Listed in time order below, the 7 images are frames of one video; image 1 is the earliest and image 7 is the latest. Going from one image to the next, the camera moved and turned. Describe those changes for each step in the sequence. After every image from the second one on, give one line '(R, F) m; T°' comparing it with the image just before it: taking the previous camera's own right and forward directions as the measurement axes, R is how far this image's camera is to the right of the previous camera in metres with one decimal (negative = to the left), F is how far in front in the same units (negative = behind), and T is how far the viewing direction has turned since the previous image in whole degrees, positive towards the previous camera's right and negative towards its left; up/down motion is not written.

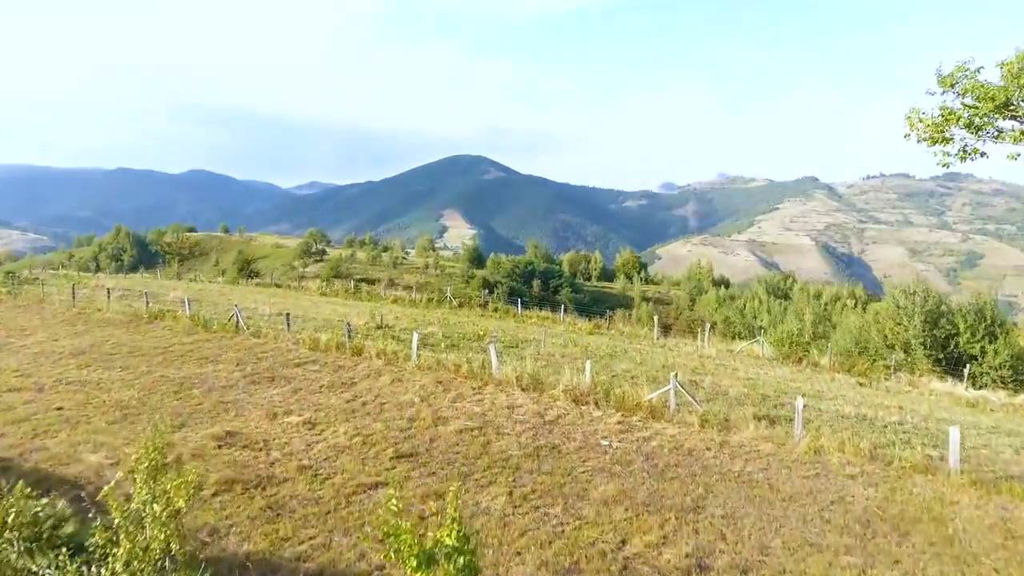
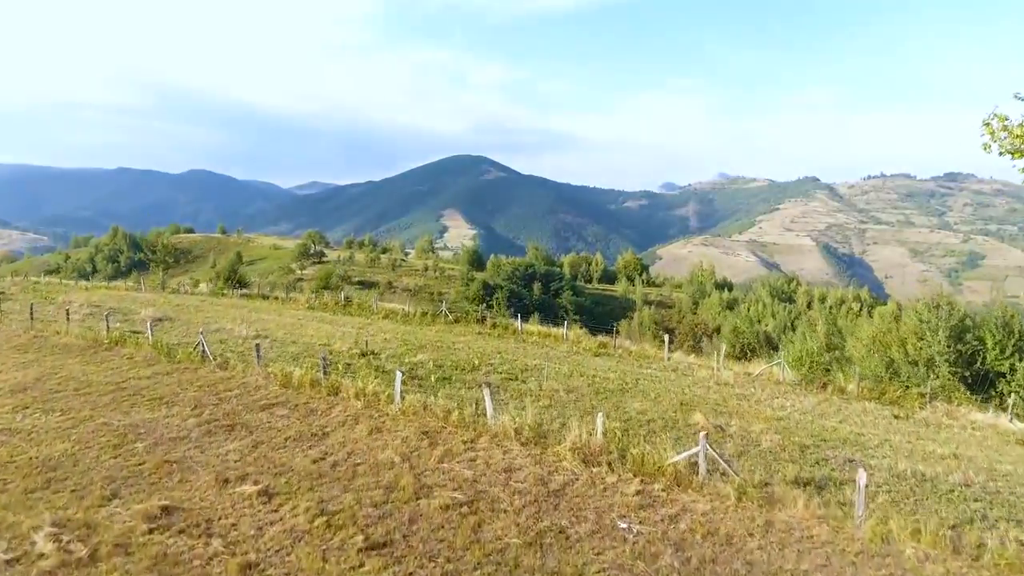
(0.0, +1.5) m; 0°
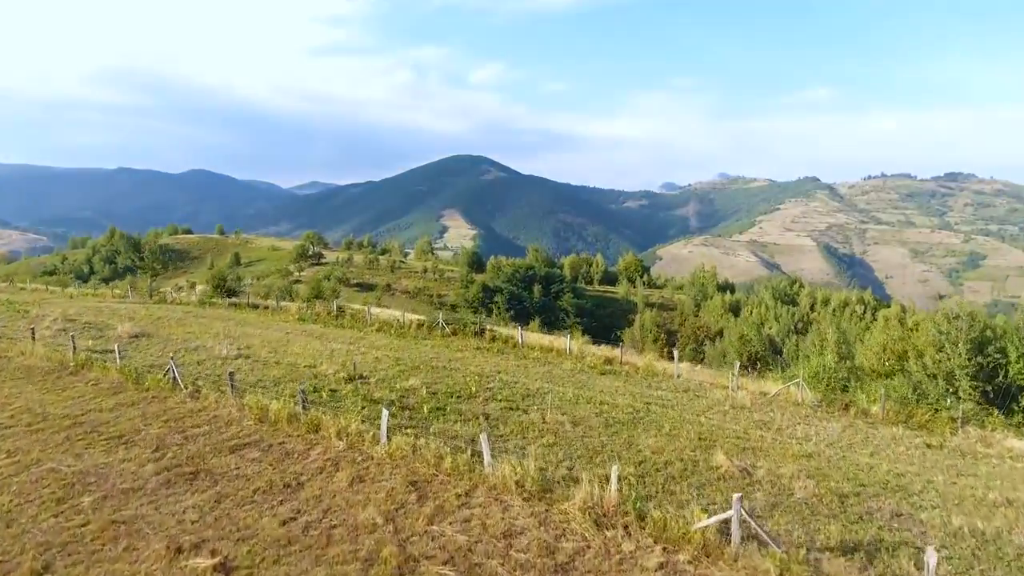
(0.0, +1.1) m; 0°
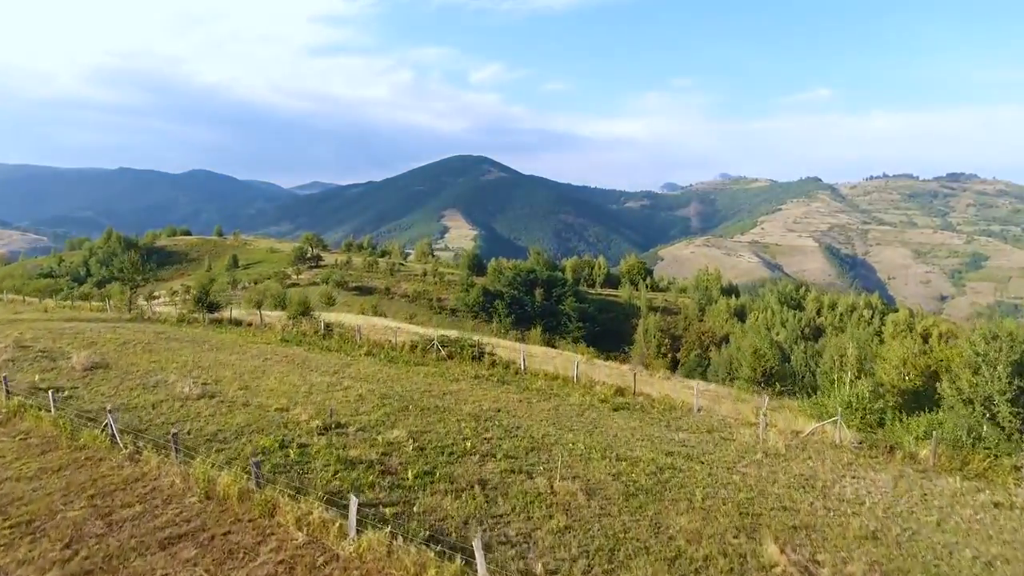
(0.0, +1.8) m; 0°
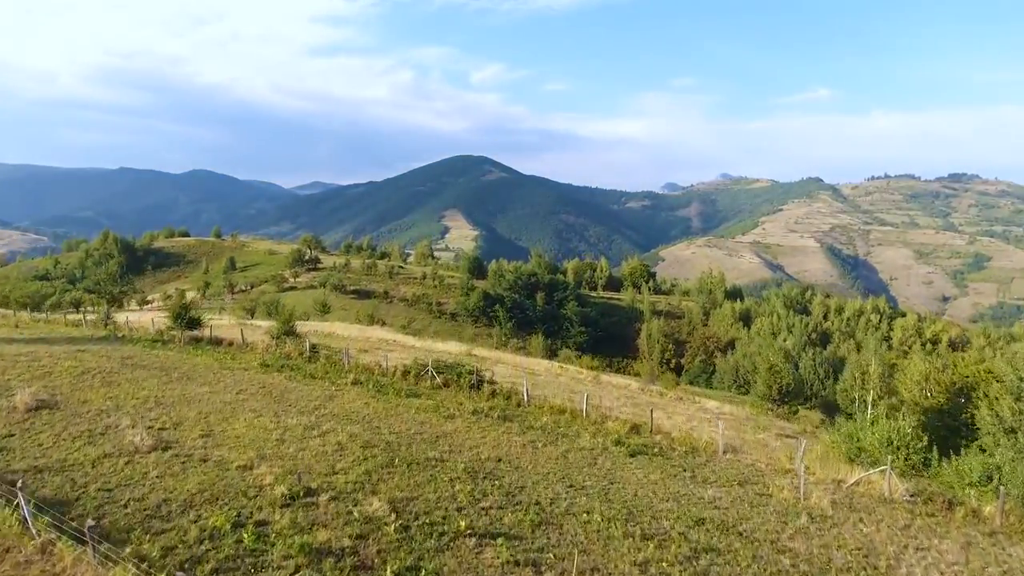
(0.0, +1.8) m; 0°
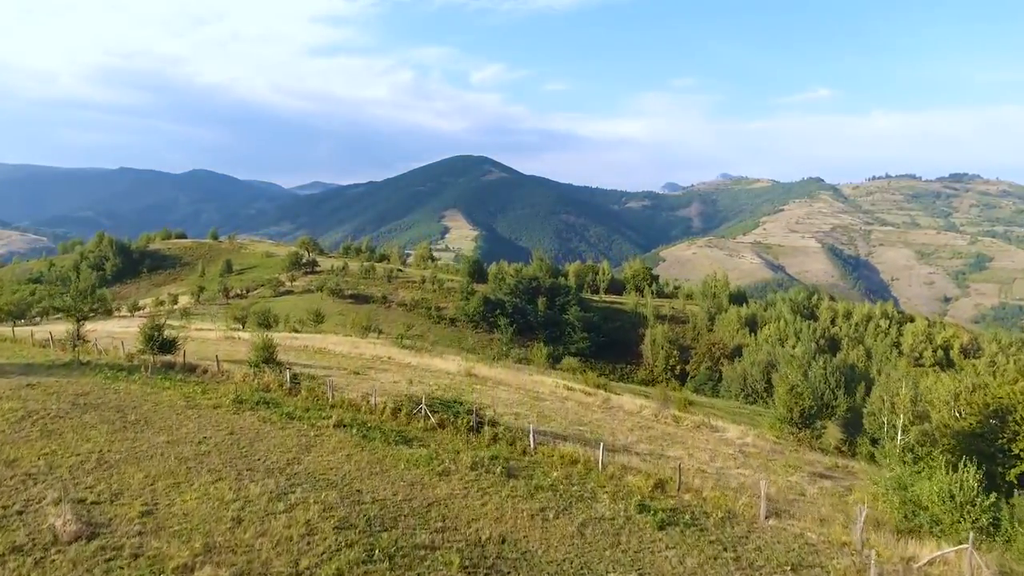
(-0.1, +2.1) m; 0°
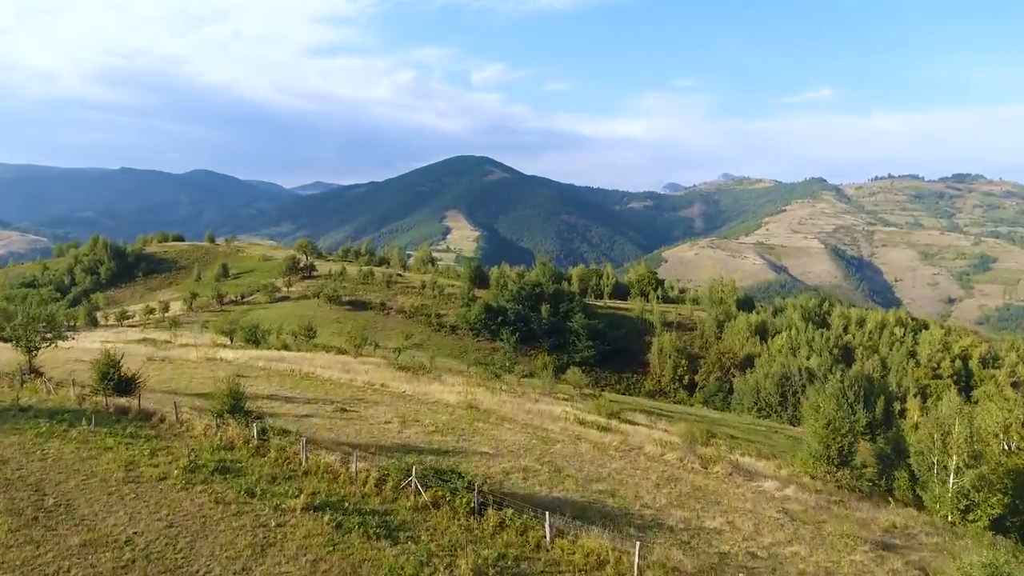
(-0.1, +3.0) m; 0°
